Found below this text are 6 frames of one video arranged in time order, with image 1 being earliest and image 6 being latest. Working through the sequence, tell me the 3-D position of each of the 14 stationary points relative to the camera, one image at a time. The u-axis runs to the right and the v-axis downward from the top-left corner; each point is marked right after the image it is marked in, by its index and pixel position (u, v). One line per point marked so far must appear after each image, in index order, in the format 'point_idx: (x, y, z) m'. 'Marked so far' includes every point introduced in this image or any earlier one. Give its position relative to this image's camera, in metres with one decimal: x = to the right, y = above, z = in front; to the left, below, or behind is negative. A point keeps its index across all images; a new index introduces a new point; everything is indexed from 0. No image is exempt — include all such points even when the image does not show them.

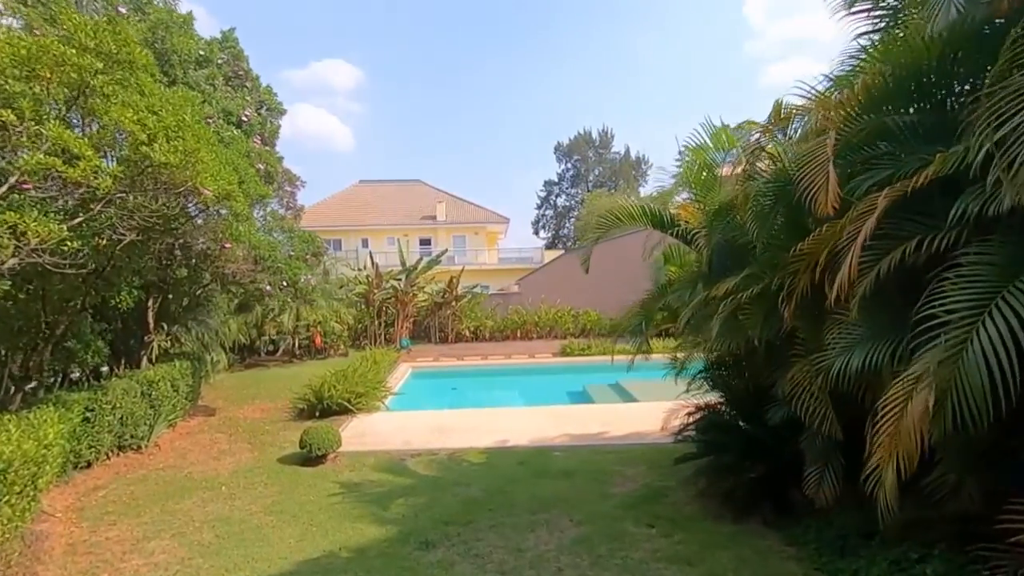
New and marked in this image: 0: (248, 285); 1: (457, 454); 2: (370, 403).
0: (-4.1, 0.0, +9.6) m
1: (-0.7, -2.1, +7.7) m
2: (-2.3, -1.8, +10.0) m
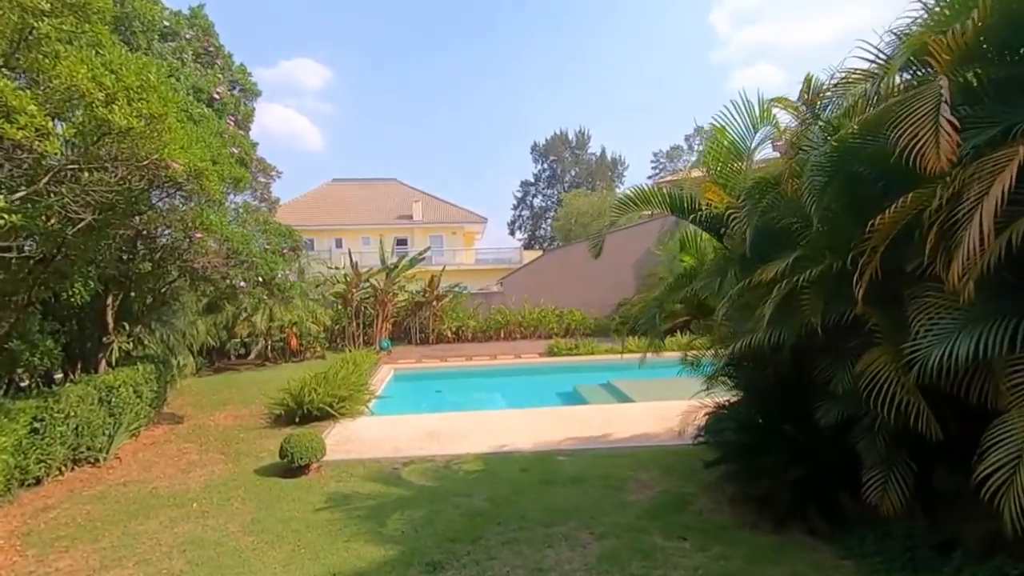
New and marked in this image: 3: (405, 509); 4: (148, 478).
0: (-4.2, +0.1, +8.8) m
1: (-0.7, -2.0, +7.1) m
2: (-2.4, -1.8, +9.3) m
3: (-1.0, -2.0, +5.7) m
4: (-3.9, -2.0, +6.6) m
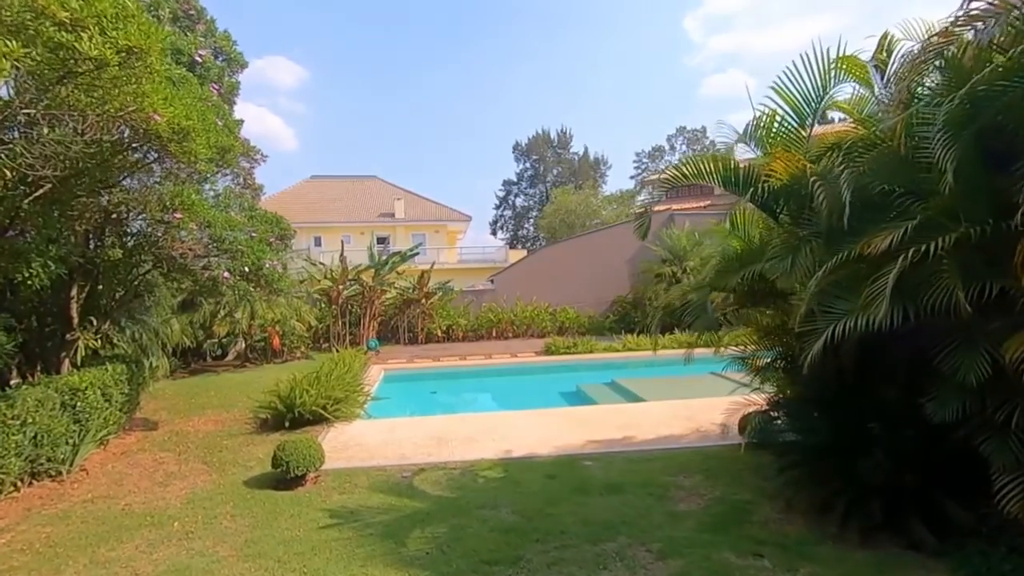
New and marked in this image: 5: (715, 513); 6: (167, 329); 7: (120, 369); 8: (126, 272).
0: (-4.0, +0.2, +7.9) m
1: (-0.4, -1.9, +6.4) m
2: (-2.2, -1.7, +8.5) m
3: (-0.7, -1.9, +4.9) m
4: (-3.7, -1.9, +5.8) m
5: (+1.6, -1.8, +4.9) m
6: (-6.0, -0.7, +10.8) m
7: (-4.8, -1.0, +7.7) m
8: (-5.0, +0.2, +8.0) m
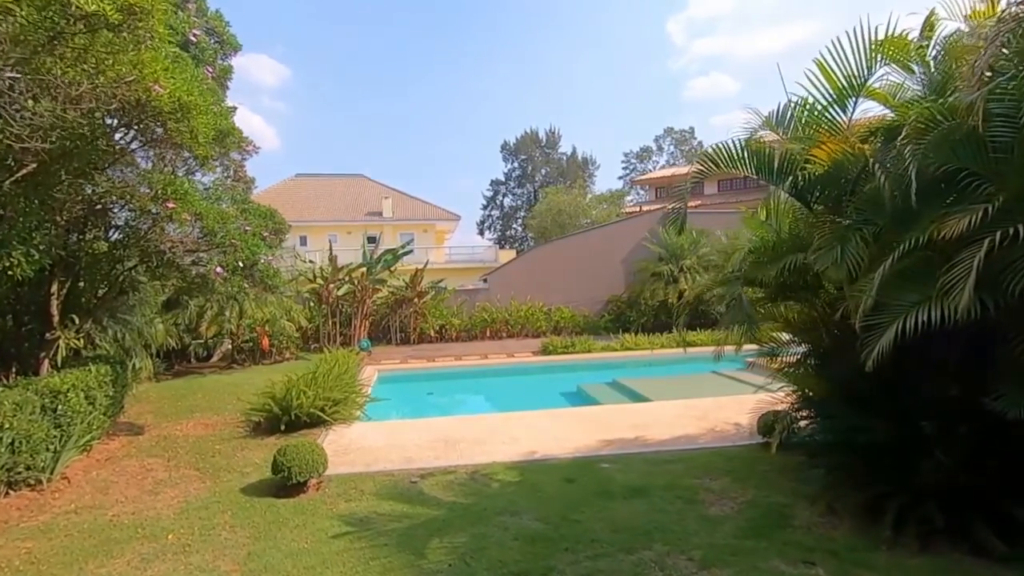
0: (-3.9, +0.2, +7.5) m
1: (-0.3, -1.8, +6.0) m
2: (-2.1, -1.6, +8.1) m
3: (-0.5, -1.8, +4.6) m
4: (-3.5, -1.9, +5.3) m
5: (+1.8, -1.7, +4.7) m
6: (-6.0, -0.7, +10.3) m
7: (-4.7, -0.9, +7.2) m
8: (-4.9, +0.3, +7.5) m
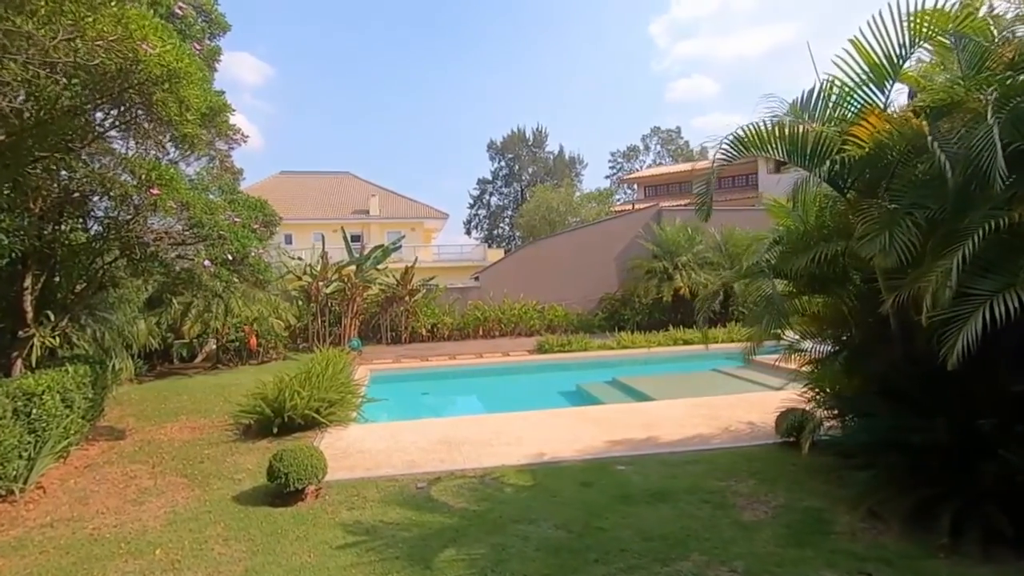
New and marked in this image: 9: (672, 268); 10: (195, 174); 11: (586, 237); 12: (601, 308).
0: (-3.9, +0.3, +7.0) m
1: (-0.2, -1.7, +5.7) m
2: (-2.1, -1.6, +7.6) m
3: (-0.4, -1.7, +4.2) m
4: (-3.4, -1.8, +4.9) m
5: (+1.9, -1.7, +4.4) m
6: (-6.0, -0.6, +9.8) m
7: (-4.7, -0.9, +6.7) m
8: (-4.8, +0.3, +7.0) m
9: (+4.2, +0.5, +16.3) m
10: (-3.7, +1.3, +7.2) m
11: (+2.2, +1.5, +18.6) m
12: (+2.5, -0.6, +17.6) m
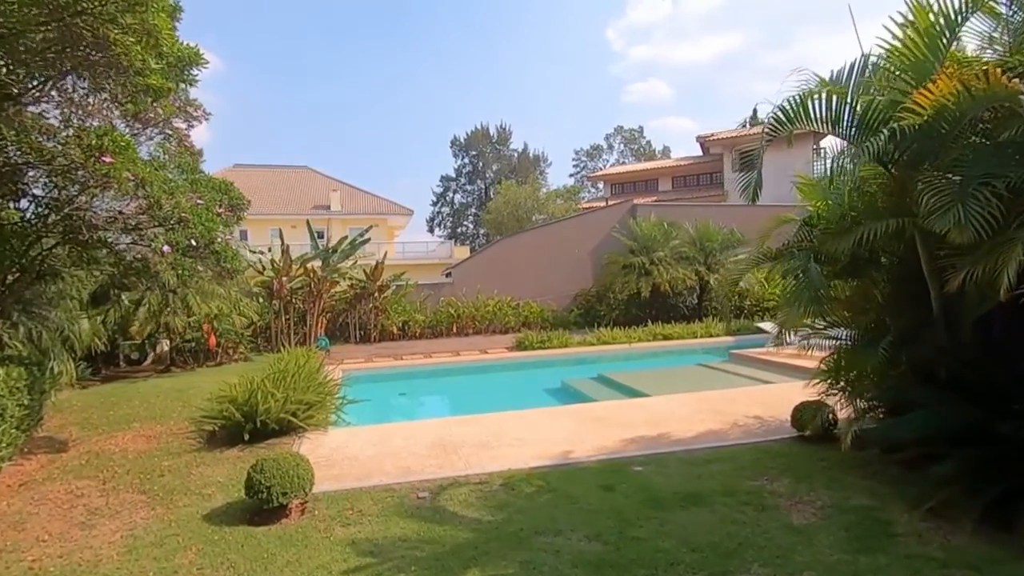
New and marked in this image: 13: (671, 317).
0: (-3.9, +0.4, +6.2) m
1: (-0.1, -1.6, +5.1) m
2: (-2.1, -1.4, +6.9) m
3: (-0.2, -1.6, +3.6) m
4: (-3.2, -1.7, +4.1) m
5: (+2.1, -1.5, +3.9) m
6: (-6.2, -0.6, +8.8) m
7: (-4.6, -0.8, +5.8) m
8: (-4.8, +0.4, +6.1) m
9: (+3.5, +0.6, +16.0) m
10: (-3.7, +1.4, +6.4) m
11: (+1.4, +1.6, +18.1) m
12: (+1.8, -0.4, +17.2) m
13: (+4.2, -0.8, +16.4) m
